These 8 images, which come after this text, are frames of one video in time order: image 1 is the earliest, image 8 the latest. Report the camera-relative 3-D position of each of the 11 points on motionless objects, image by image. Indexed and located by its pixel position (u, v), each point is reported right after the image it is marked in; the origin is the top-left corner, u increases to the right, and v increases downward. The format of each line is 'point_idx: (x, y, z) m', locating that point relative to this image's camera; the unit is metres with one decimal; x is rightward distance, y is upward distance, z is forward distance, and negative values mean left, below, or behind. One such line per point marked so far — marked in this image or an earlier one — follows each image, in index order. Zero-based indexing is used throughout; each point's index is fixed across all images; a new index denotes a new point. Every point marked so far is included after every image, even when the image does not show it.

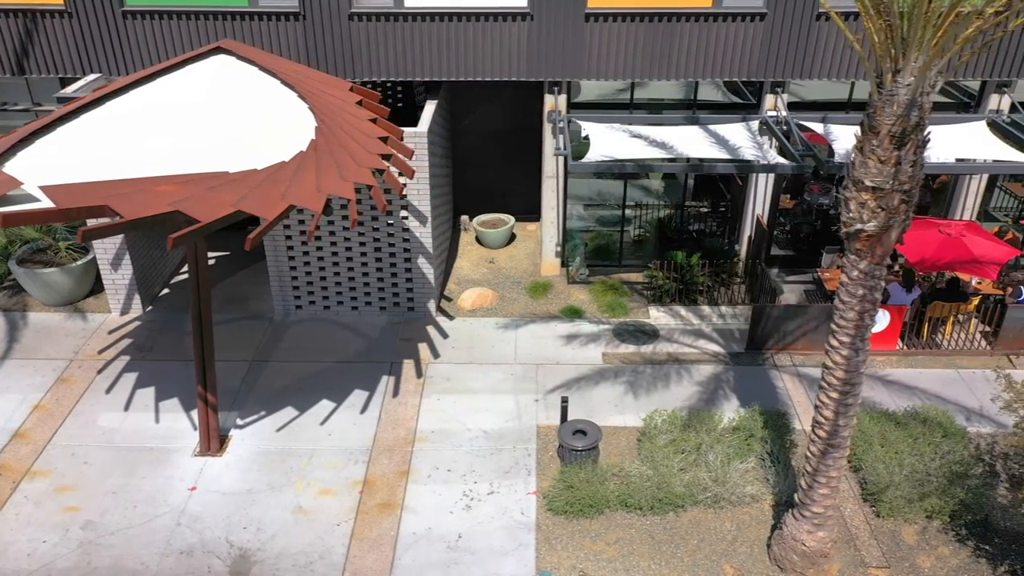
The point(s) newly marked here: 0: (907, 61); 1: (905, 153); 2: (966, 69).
0: (+3.4, +1.9, +6.4) m
1: (+3.5, +1.2, +6.7) m
2: (+7.7, +3.7, +12.6) m
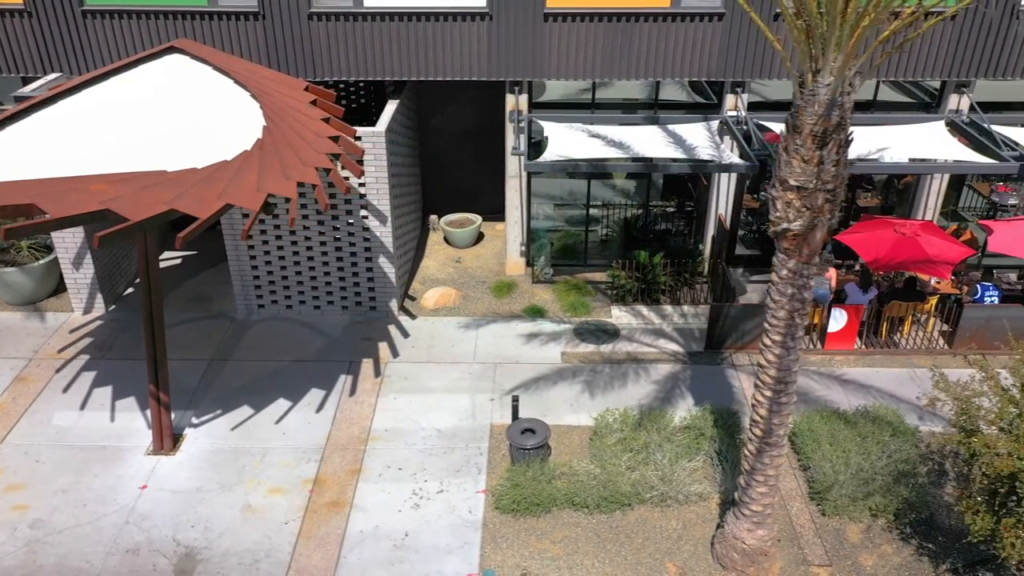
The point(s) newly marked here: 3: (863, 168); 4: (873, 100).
0: (+2.7, +1.9, +6.4) m
1: (+2.8, +1.2, +6.7) m
2: (+7.1, +3.7, +12.7) m
3: (+5.3, +1.8, +11.4) m
4: (+6.5, +3.4, +13.5) m
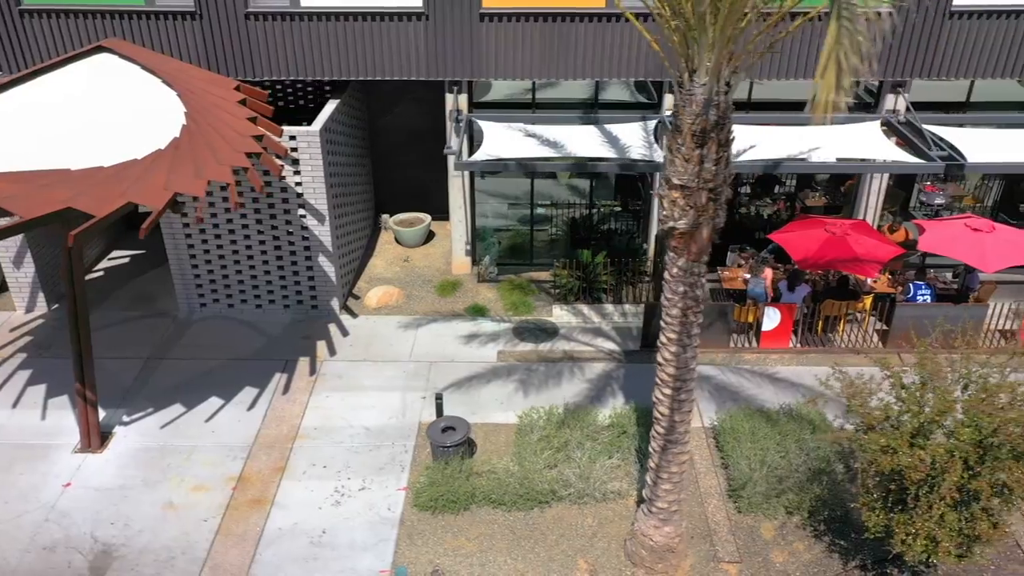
0: (+1.7, +2.0, +6.5) m
1: (+1.8, +1.2, +6.8) m
2: (+6.0, +3.7, +12.7) m
3: (+4.3, +1.8, +11.4) m
4: (+5.4, +3.4, +13.6) m
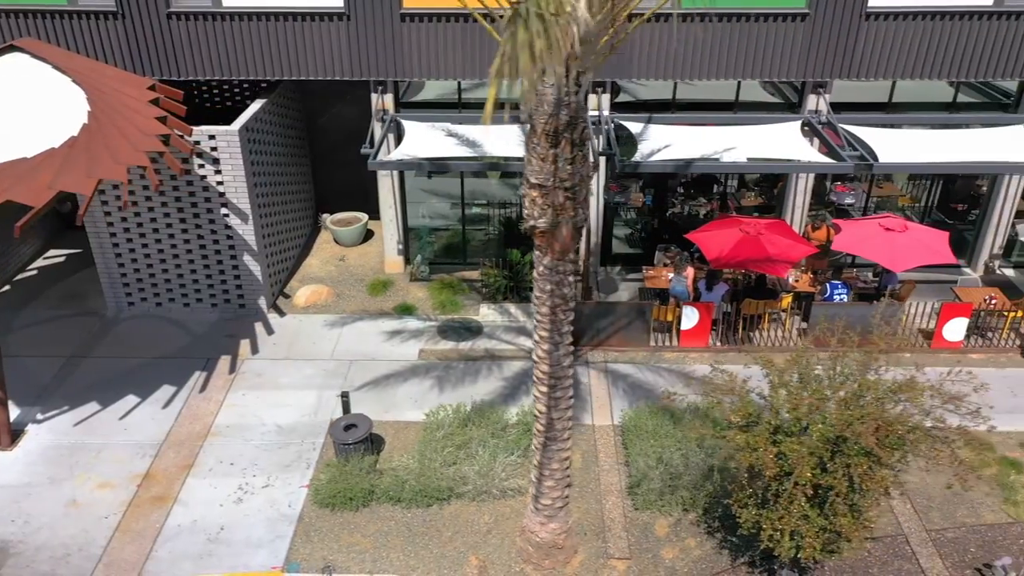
0: (+0.3, +2.0, +6.6) m
1: (+0.5, +1.3, +6.8) m
2: (+4.6, +3.7, +12.8) m
3: (+2.9, +1.8, +11.5) m
4: (+4.1, +3.4, +13.7) m
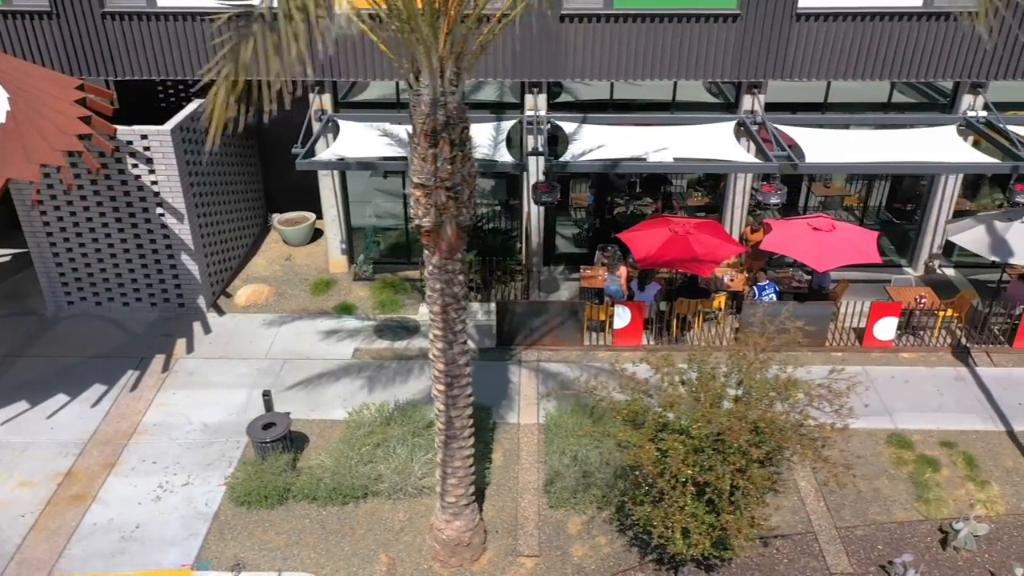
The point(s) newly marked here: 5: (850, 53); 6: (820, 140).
0: (-0.8, +2.0, +6.6) m
1: (-0.7, +1.3, +6.9) m
2: (+3.5, +3.8, +12.9) m
3: (+1.8, +1.9, +11.6) m
4: (+2.9, +3.5, +13.7) m
5: (+5.8, +4.0, +12.7) m
6: (+5.3, +2.5, +12.8) m
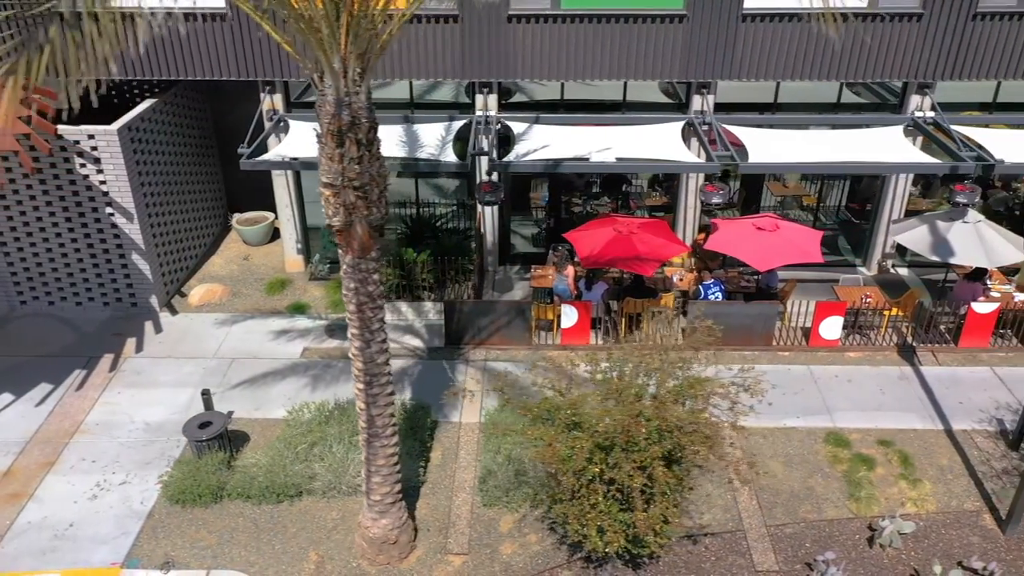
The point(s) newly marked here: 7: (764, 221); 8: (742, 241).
0: (-1.7, +2.0, +6.7) m
1: (-1.5, +1.3, +6.9) m
2: (+2.6, +3.8, +12.9) m
3: (+0.9, +1.9, +11.6) m
4: (+2.0, +3.5, +13.8) m
5: (+4.9, +4.0, +12.8) m
6: (+4.4, +2.6, +12.8) m
7: (+4.2, +1.1, +12.3) m
8: (+3.7, +0.8, +12.0) m
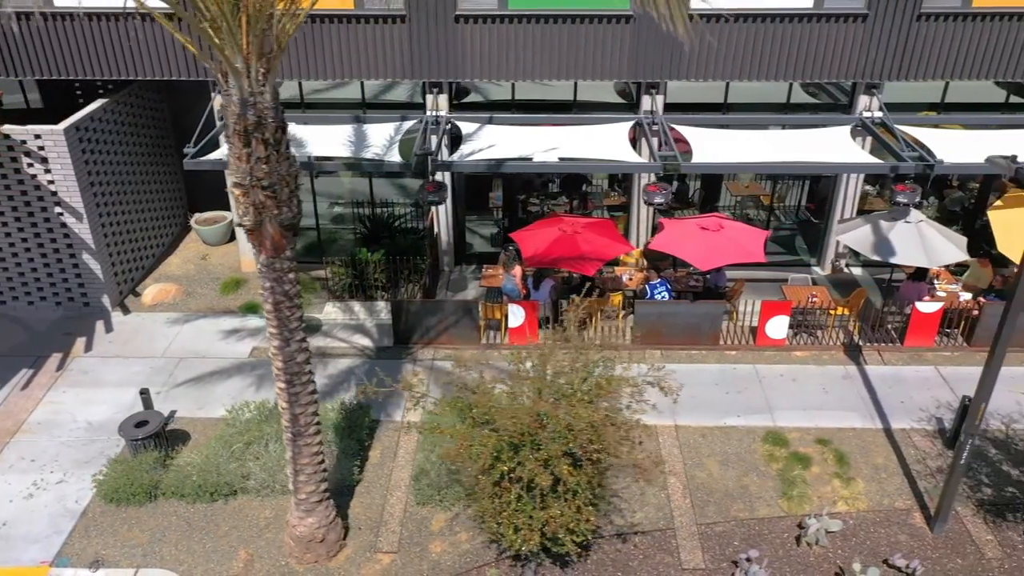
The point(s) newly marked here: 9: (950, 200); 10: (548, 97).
0: (-2.5, +2.0, +6.7) m
1: (-2.4, +1.3, +7.0) m
2: (+1.7, +3.8, +13.0) m
3: (0.0, +1.9, +11.6) m
4: (+1.1, +3.5, +13.8) m
5: (+4.0, +4.1, +12.8) m
6: (+3.5, +2.6, +12.9) m
7: (+3.3, +1.1, +12.4) m
8: (+2.8, +0.8, +12.0) m
9: (+9.1, +1.8, +15.4) m
10: (+0.6, +3.6, +13.8) m
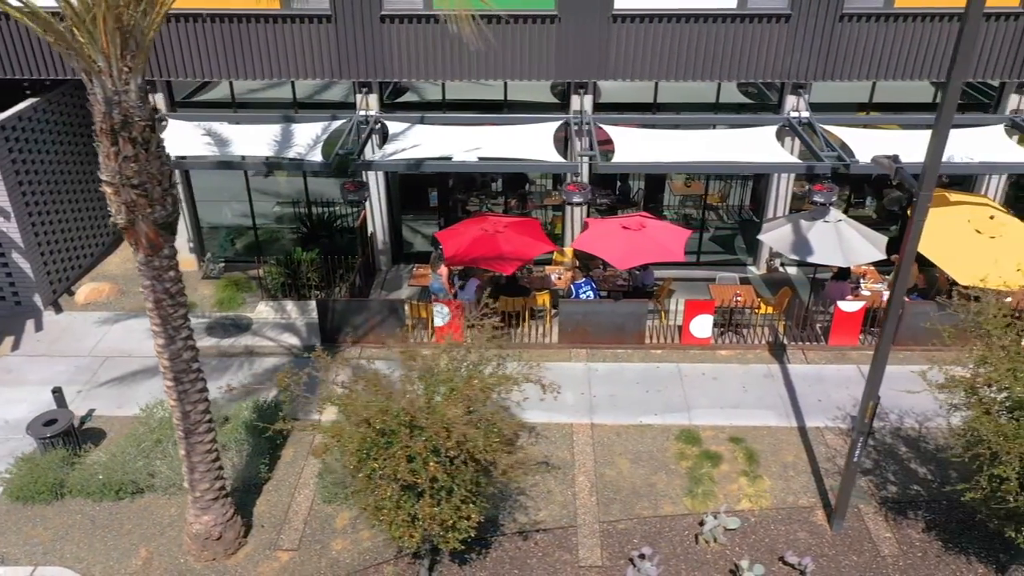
0: (-3.8, +2.0, +6.7) m
1: (-3.7, +1.3, +7.0) m
2: (+0.4, +3.8, +13.0) m
3: (-1.3, +1.9, +11.7) m
4: (-0.1, +3.5, +13.8) m
5: (+2.7, +4.1, +12.9) m
6: (+2.2, +2.6, +12.9) m
7: (+2.0, +1.1, +12.4) m
8: (+1.5, +0.8, +12.0) m
9: (+7.8, +1.8, +15.5) m
10: (-0.6, +3.6, +13.9) m
